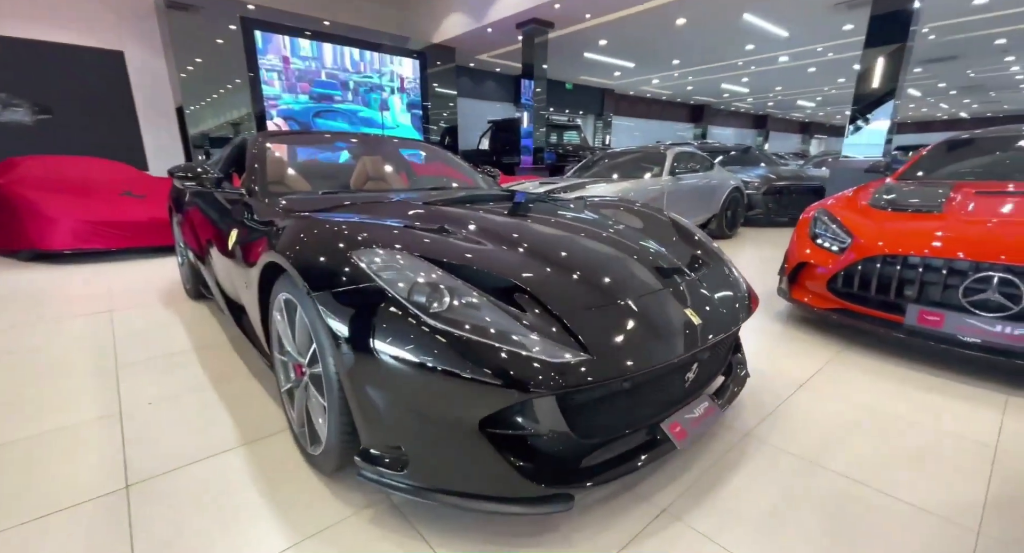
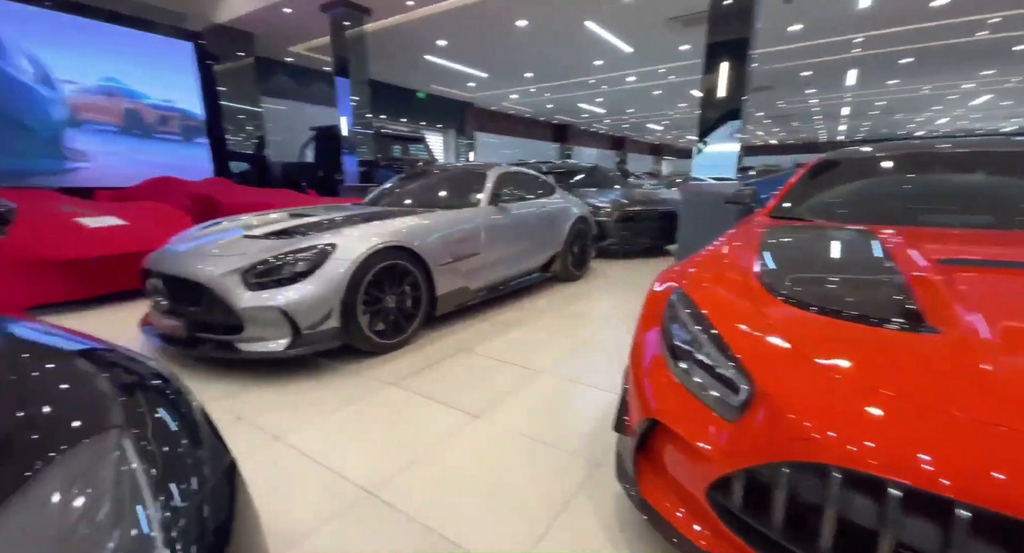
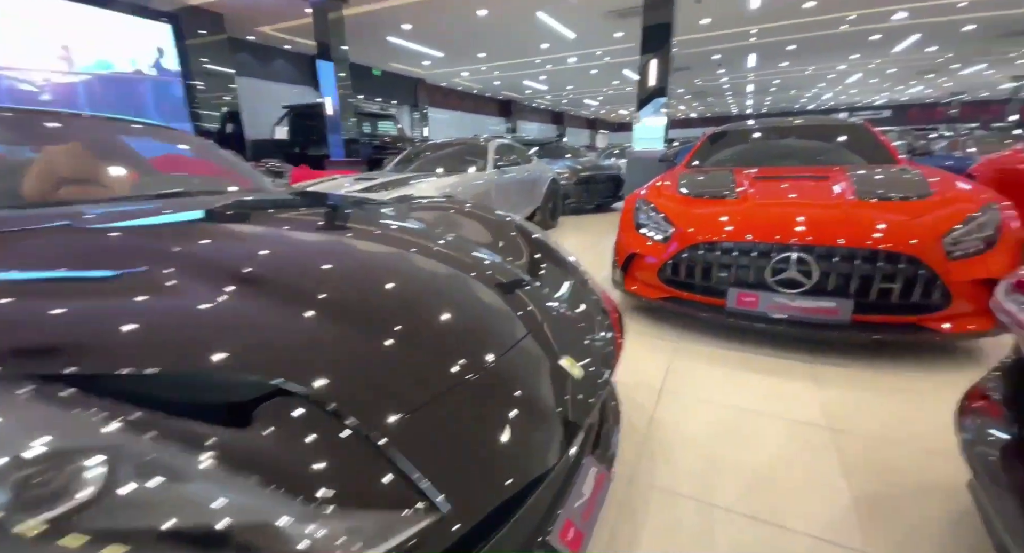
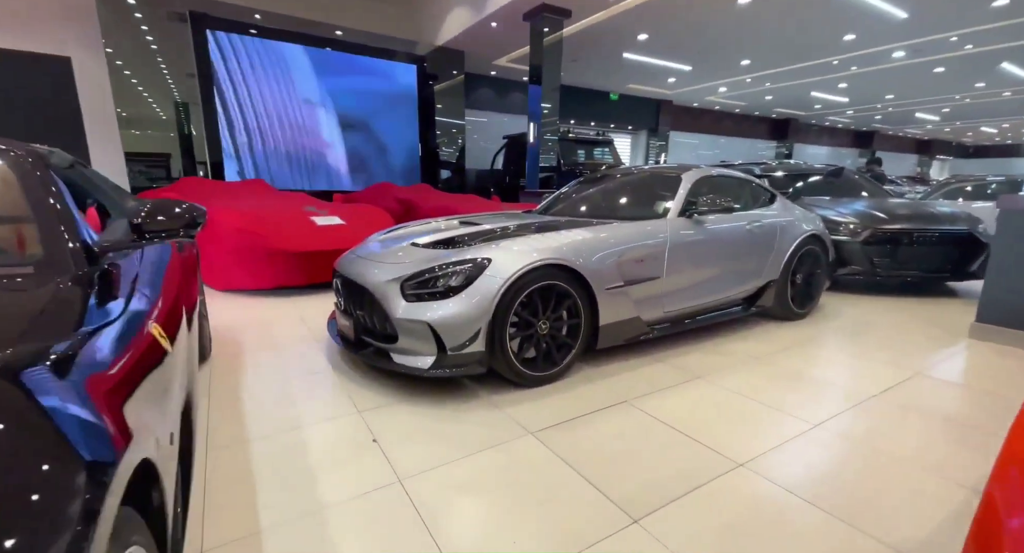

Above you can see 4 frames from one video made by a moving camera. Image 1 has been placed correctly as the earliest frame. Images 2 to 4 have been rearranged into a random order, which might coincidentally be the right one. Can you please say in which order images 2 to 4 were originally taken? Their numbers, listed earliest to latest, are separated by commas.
3, 2, 4
